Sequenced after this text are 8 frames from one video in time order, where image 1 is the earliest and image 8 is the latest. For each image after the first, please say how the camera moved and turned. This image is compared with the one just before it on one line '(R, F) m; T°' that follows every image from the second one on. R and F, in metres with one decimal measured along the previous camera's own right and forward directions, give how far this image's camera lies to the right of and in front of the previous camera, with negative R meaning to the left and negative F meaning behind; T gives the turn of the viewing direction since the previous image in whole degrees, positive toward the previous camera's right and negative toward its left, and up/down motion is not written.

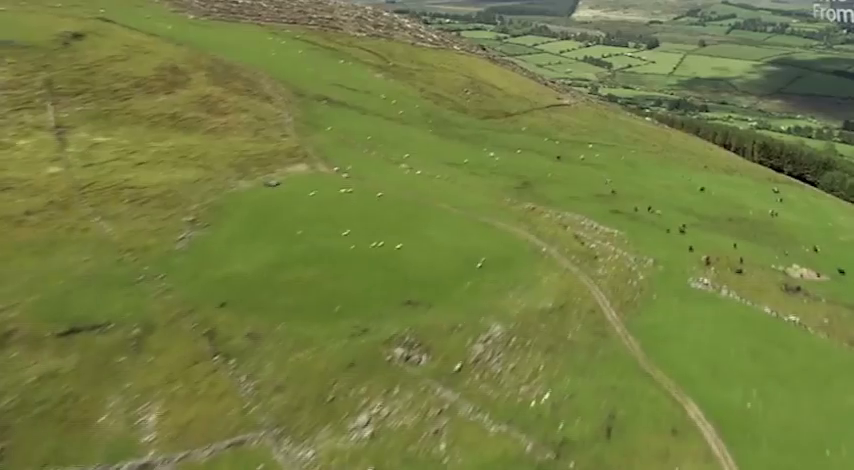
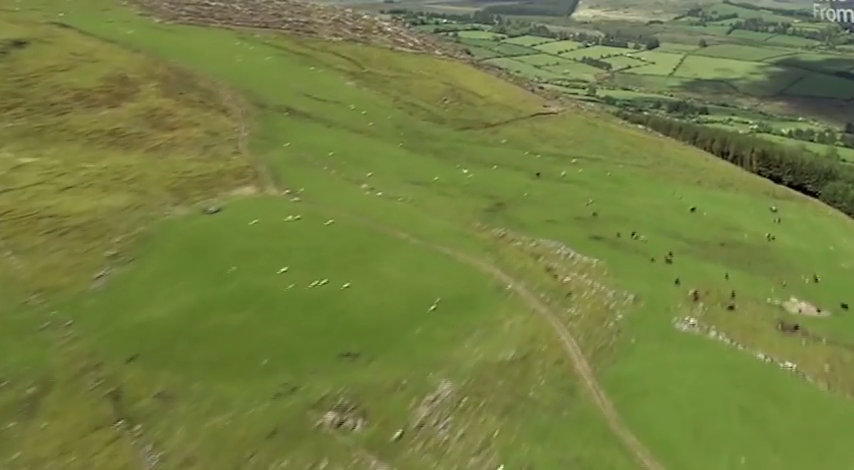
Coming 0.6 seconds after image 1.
(+2.7, +6.3) m; 0°
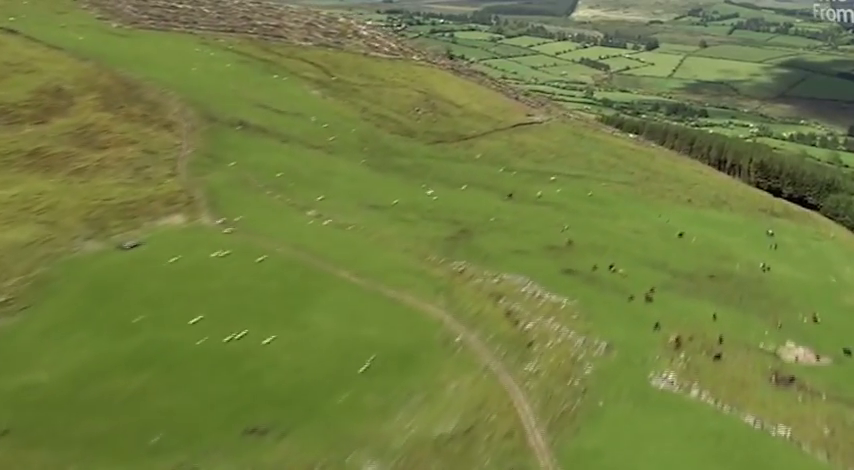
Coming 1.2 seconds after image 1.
(+2.9, +6.9) m; 0°
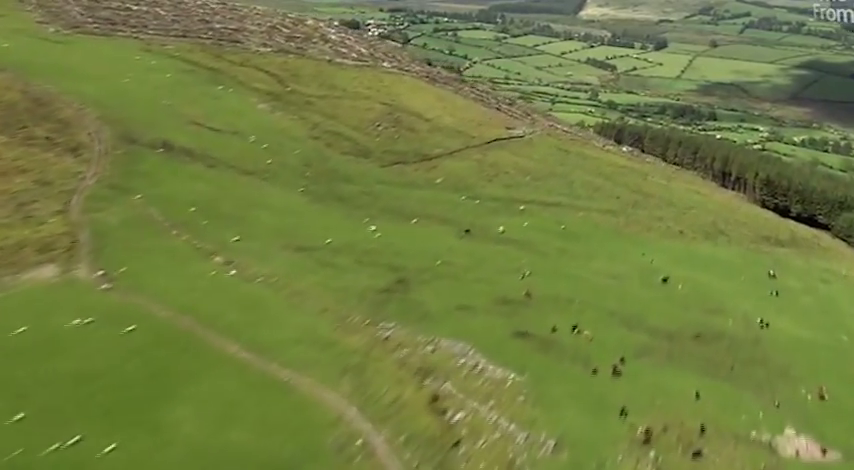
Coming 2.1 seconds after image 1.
(+4.2, +9.9) m; -1°
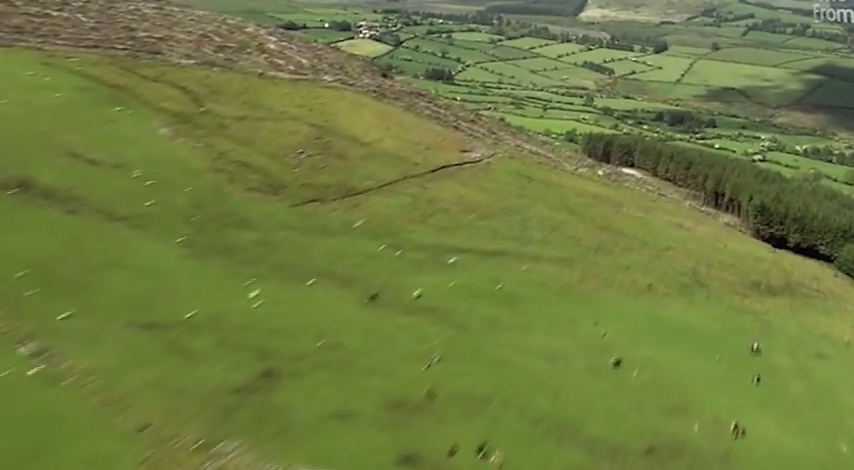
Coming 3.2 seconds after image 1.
(+5.3, +11.9) m; 0°
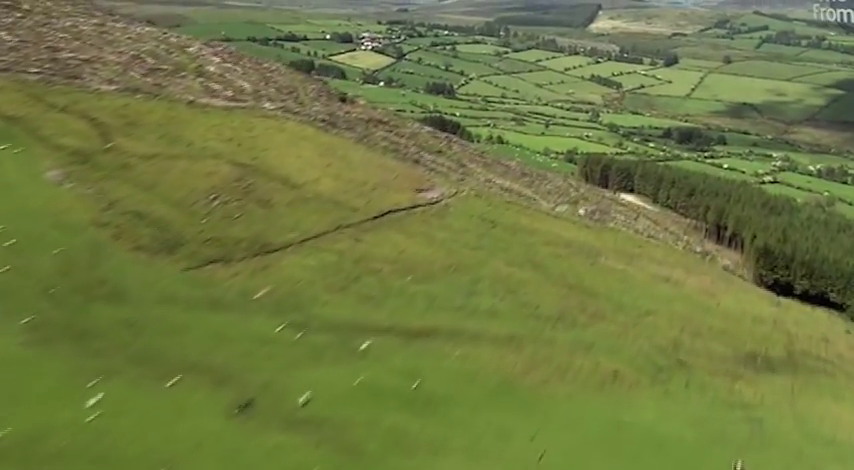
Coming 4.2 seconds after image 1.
(+4.7, +10.6) m; -1°
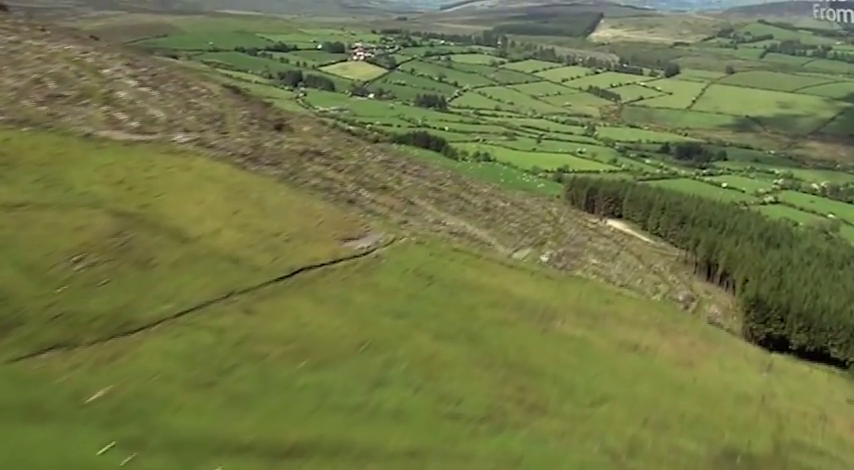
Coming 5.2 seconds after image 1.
(+4.8, +10.4) m; 0°
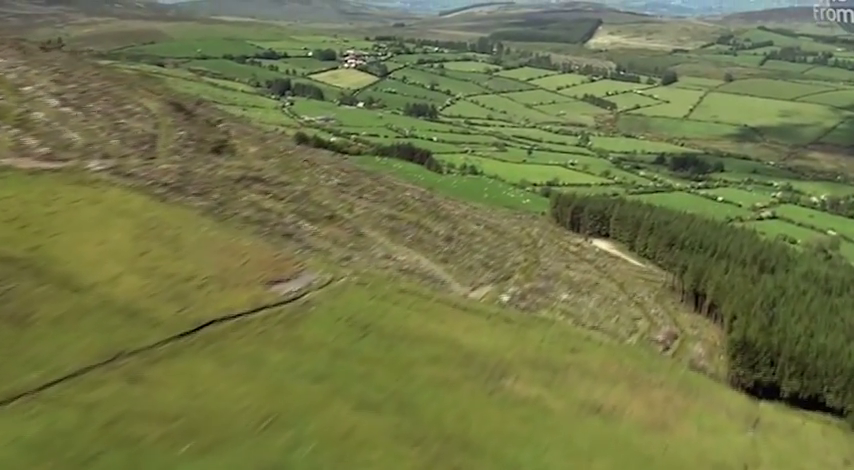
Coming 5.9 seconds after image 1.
(+3.5, +7.2) m; 0°
